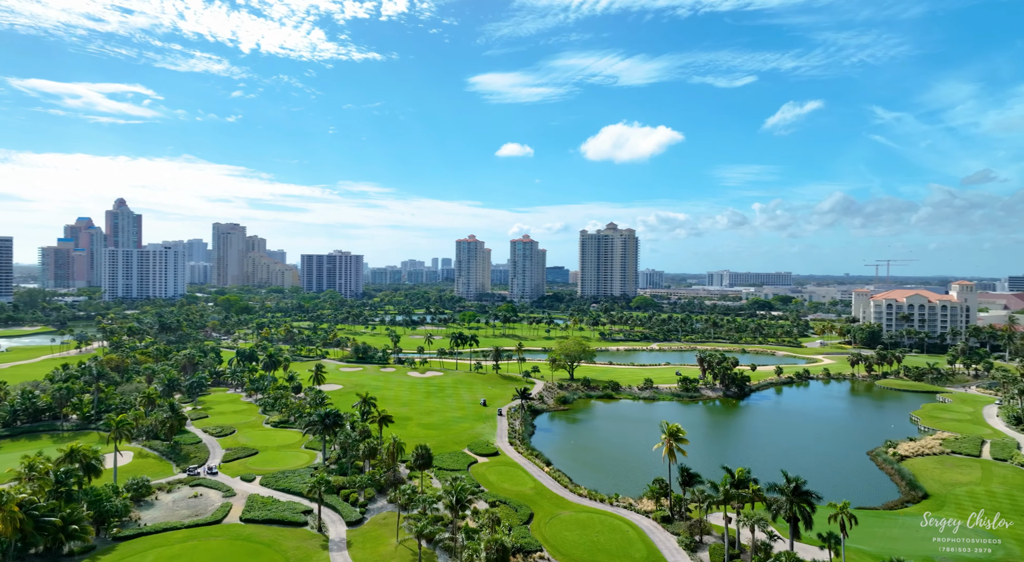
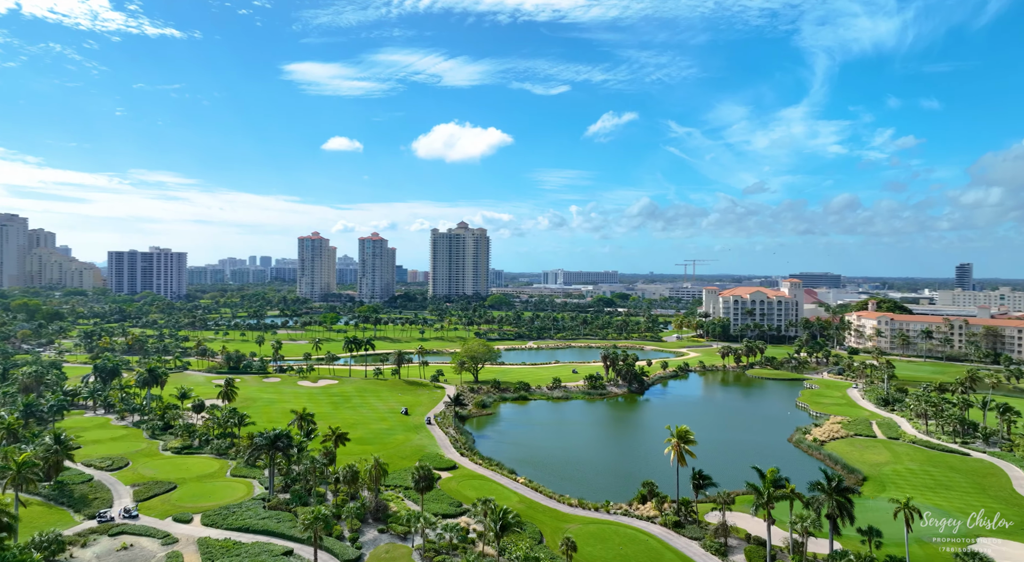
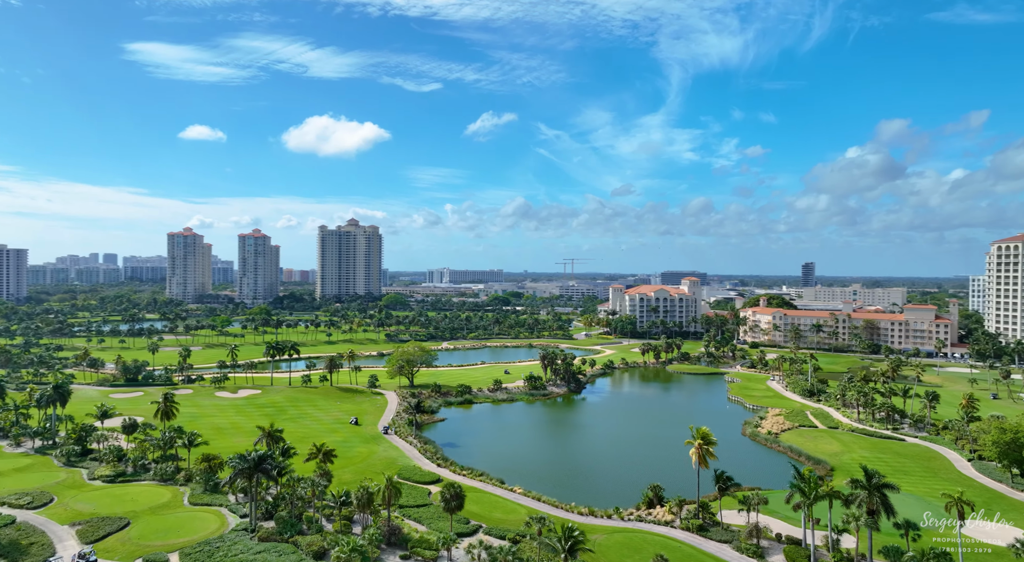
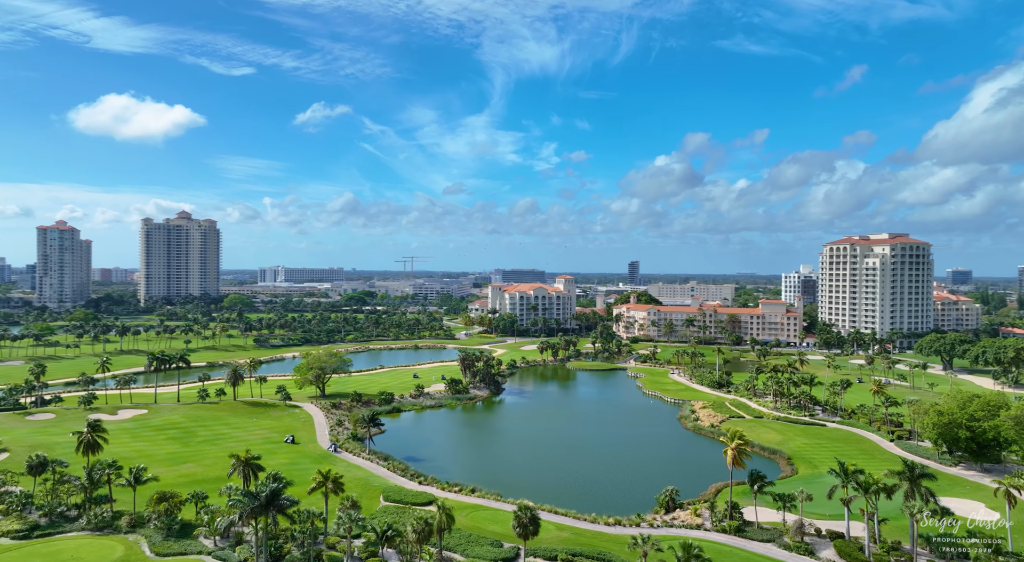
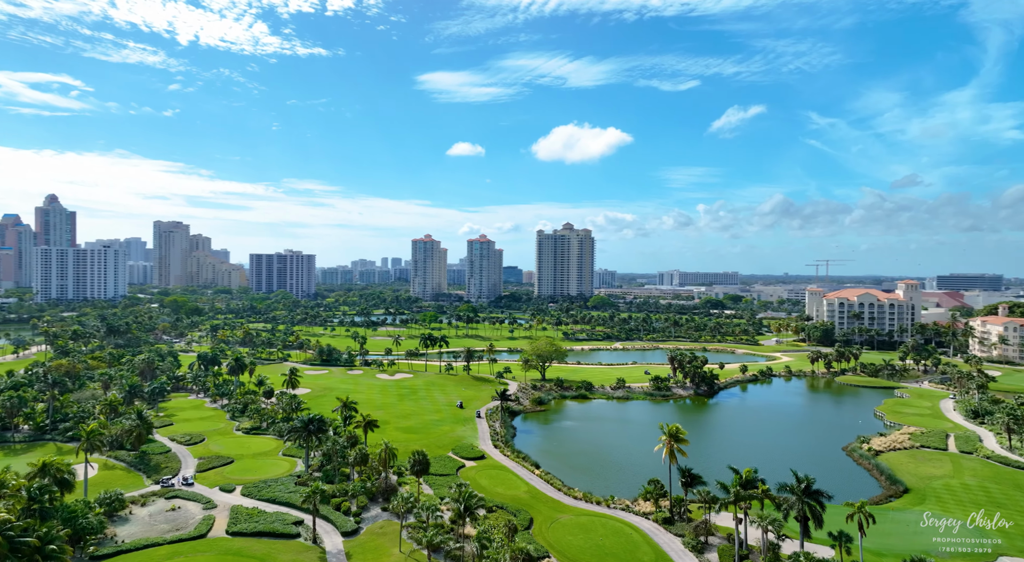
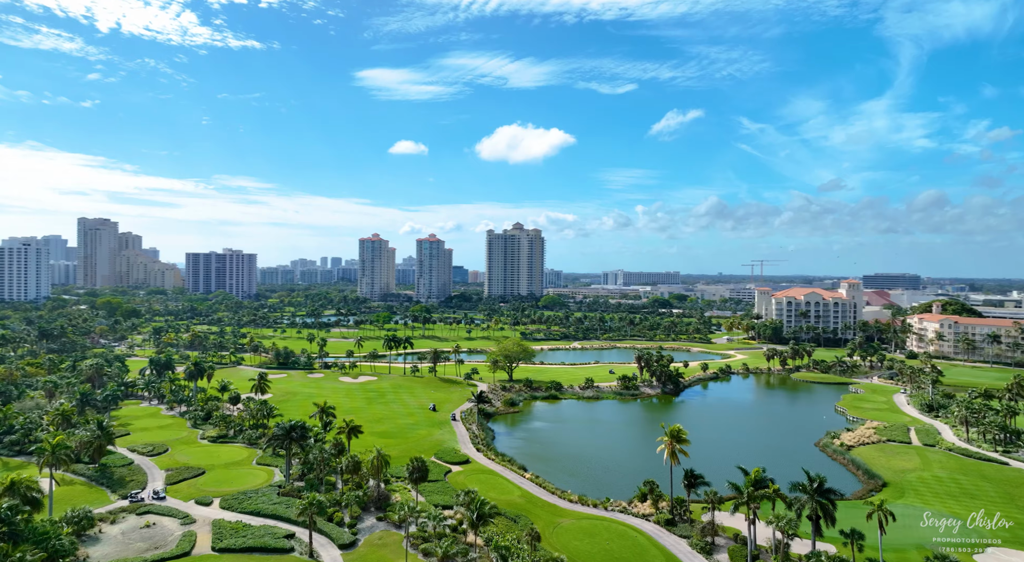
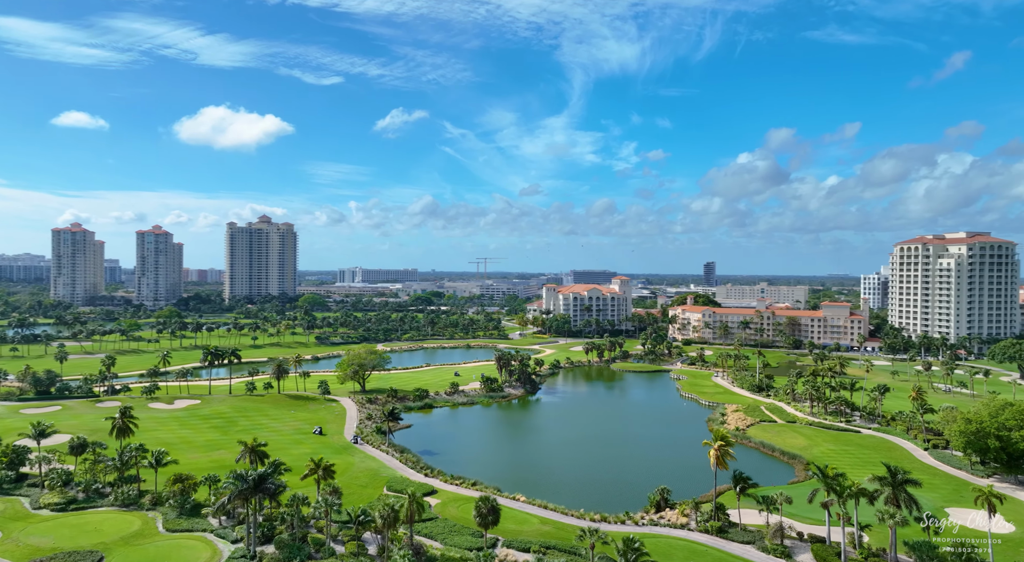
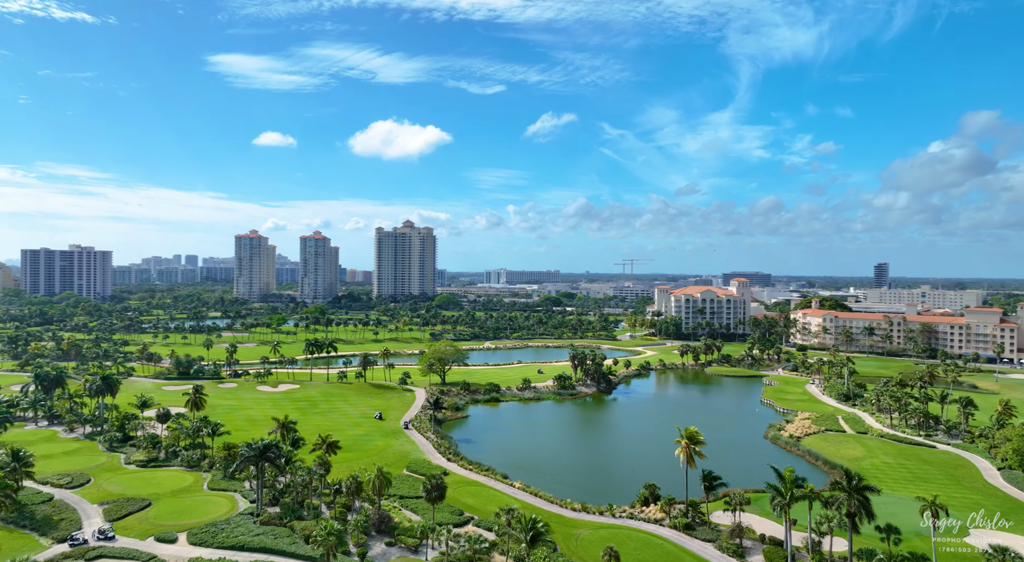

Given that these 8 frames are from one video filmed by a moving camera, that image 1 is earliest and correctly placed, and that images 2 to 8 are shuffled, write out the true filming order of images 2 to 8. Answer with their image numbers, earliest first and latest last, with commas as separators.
5, 6, 2, 8, 3, 7, 4
